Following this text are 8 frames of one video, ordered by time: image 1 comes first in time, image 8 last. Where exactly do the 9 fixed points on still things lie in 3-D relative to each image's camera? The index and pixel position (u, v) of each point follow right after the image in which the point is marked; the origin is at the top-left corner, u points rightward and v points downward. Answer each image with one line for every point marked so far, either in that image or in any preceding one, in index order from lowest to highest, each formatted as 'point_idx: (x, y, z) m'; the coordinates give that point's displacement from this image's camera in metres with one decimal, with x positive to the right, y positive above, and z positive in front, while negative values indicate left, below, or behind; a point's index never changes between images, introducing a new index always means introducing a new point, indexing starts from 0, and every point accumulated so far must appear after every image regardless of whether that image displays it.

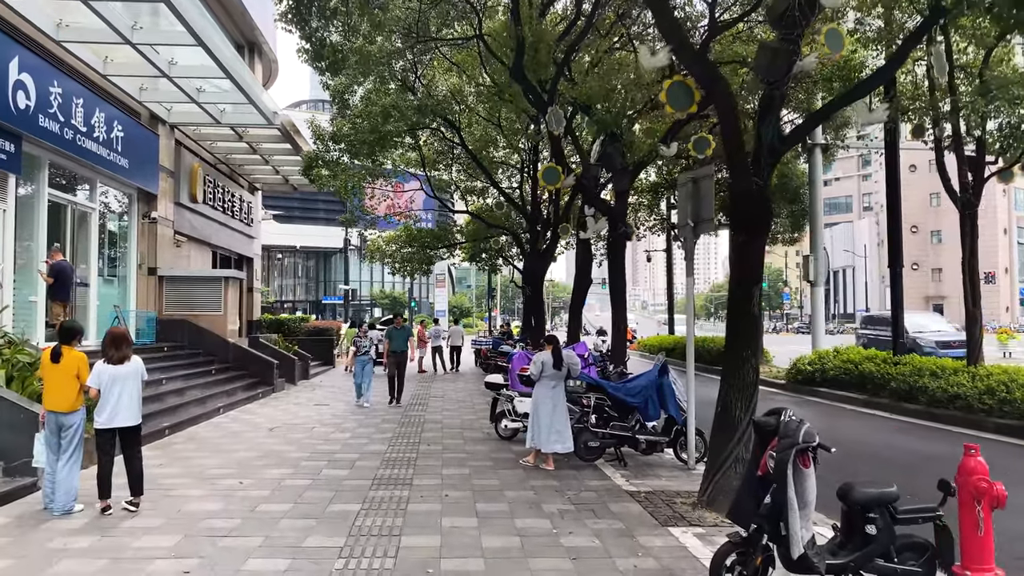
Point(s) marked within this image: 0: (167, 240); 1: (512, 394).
0: (-6.3, +0.9, +14.6) m
1: (0.0, -1.1, +8.5) m
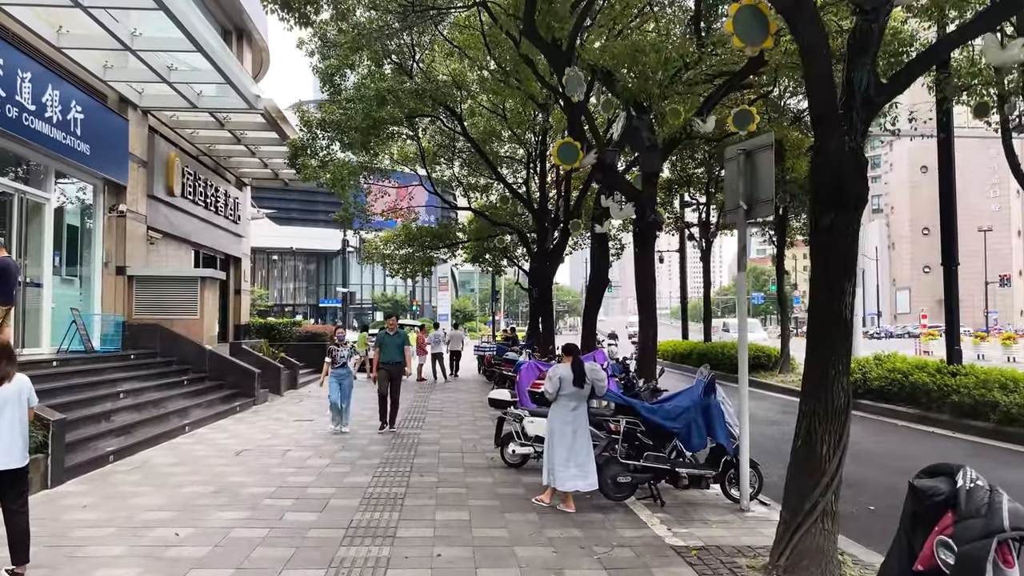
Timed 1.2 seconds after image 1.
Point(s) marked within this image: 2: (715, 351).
0: (-6.2, +0.8, +13.2) m
1: (+0.1, -1.1, +7.1) m
2: (+5.0, -1.5, +19.7) m
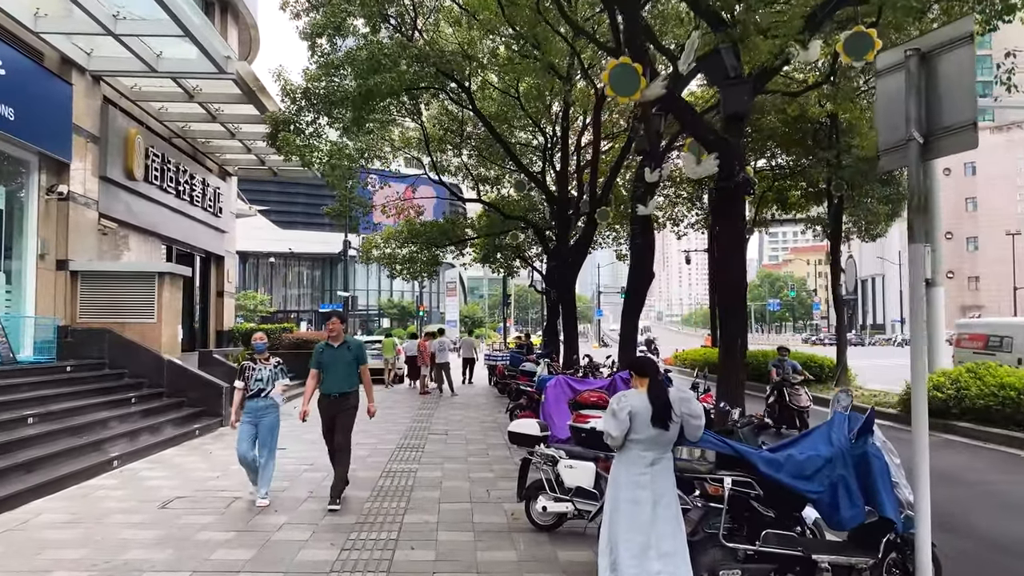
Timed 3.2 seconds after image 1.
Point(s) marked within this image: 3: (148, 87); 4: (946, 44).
0: (-5.9, +0.9, +11.1) m
1: (+0.3, -1.0, +4.9) m
2: (+5.3, -1.6, +17.5) m
3: (-5.6, +3.1, +12.2) m
4: (+2.0, +1.1, +3.7) m
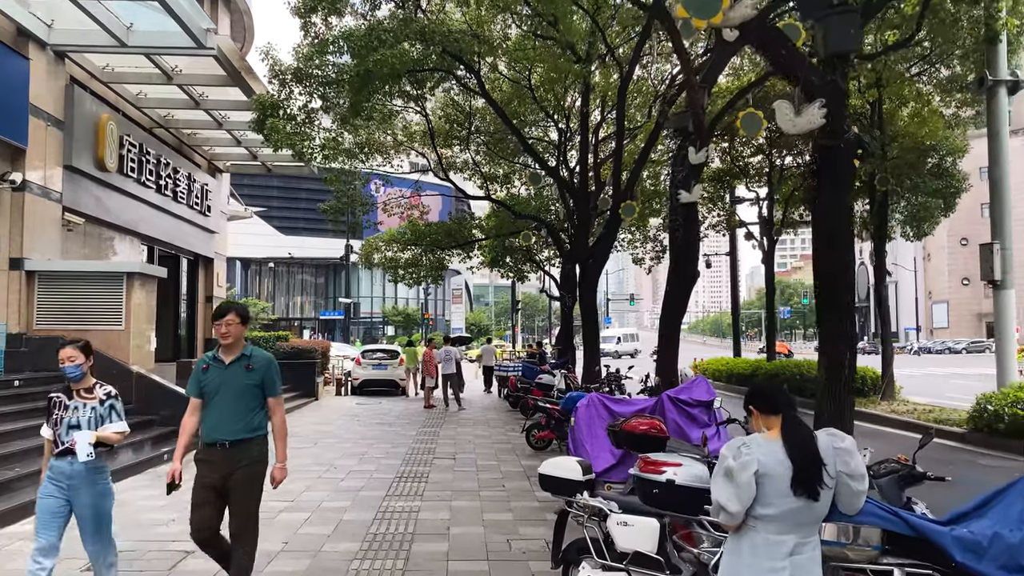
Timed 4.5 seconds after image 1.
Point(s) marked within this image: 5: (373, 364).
0: (-5.7, +0.8, +9.9) m
1: (+0.4, -1.0, +3.6) m
2: (+5.6, -1.7, +16.1) m
3: (-5.3, +3.0, +11.0) m
4: (+2.1, +1.2, +2.4) m
5: (-3.2, -1.7, +18.3) m
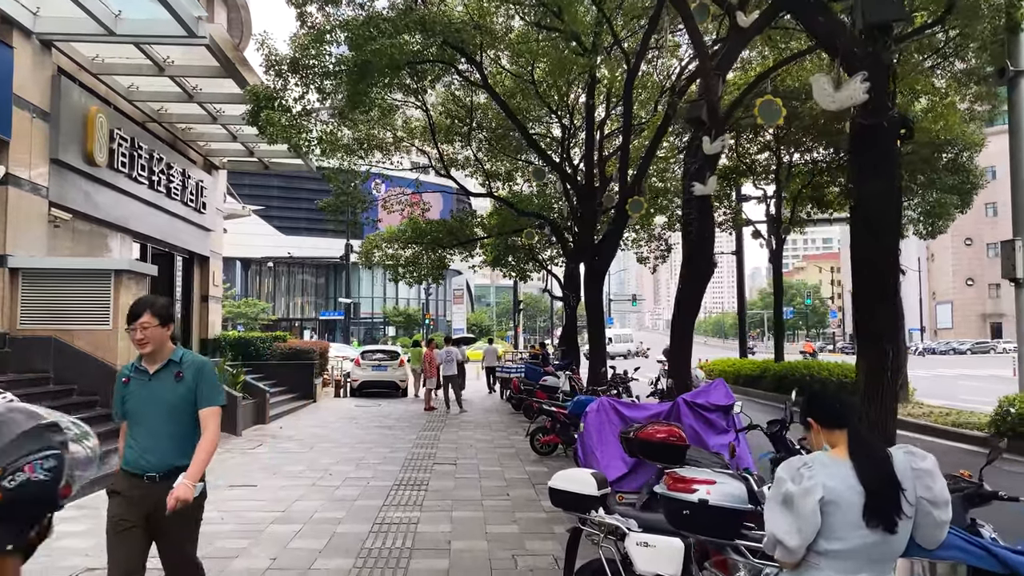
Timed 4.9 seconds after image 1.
0: (-5.7, +0.8, +9.5) m
1: (+0.5, -1.0, +3.2) m
2: (+5.6, -1.7, +15.7) m
3: (-5.3, +3.0, +10.6) m
4: (+2.2, +1.2, +2.0) m
5: (-3.1, -1.7, +17.9) m
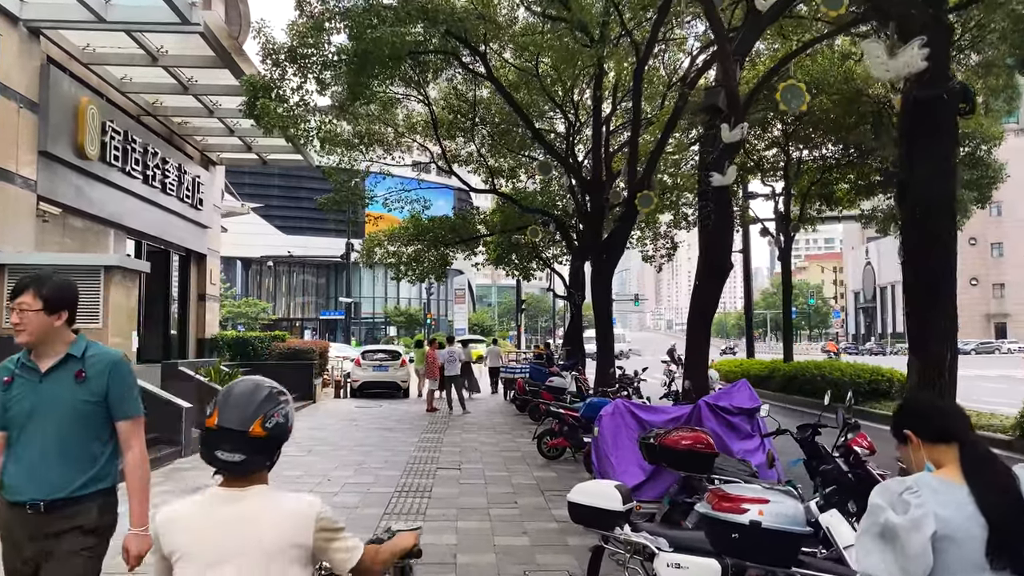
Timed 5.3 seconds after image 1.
0: (-5.6, +0.9, +9.2) m
1: (+0.5, -0.9, +2.9) m
2: (+5.7, -1.6, +15.4) m
3: (-5.2, +3.1, +10.3) m
4: (+2.2, +1.2, +1.6) m
5: (-3.0, -1.7, +17.6) m
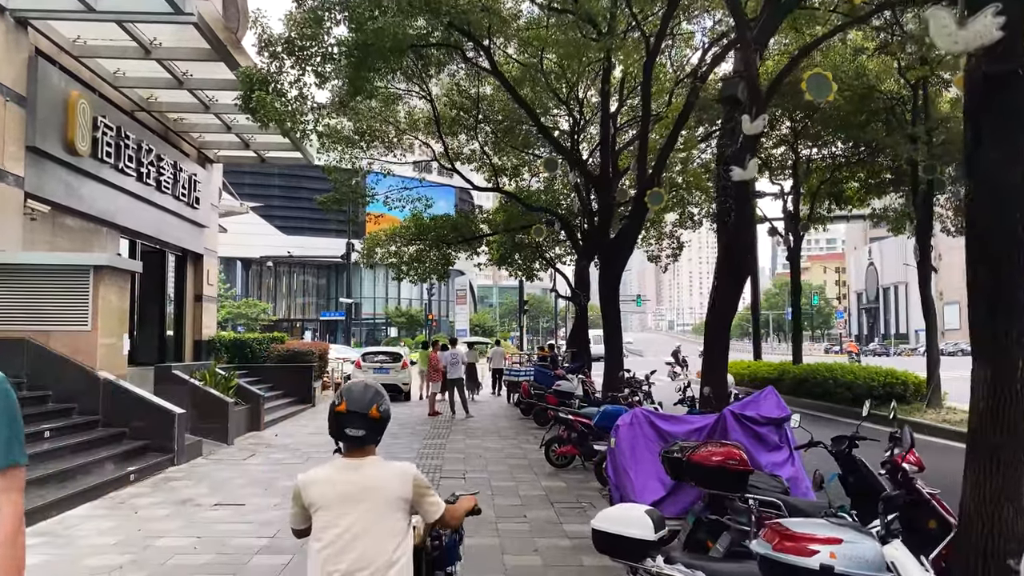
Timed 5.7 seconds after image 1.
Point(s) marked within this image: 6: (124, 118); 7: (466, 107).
0: (-5.5, +0.9, +8.8) m
1: (+0.6, -0.9, +2.5) m
2: (+5.8, -1.6, +15.0) m
3: (-5.2, +3.1, +9.9) m
4: (+2.3, +1.2, +1.2) m
5: (-3.0, -1.7, +17.2) m
6: (-5.6, +2.5, +11.6) m
7: (-0.9, +3.5, +15.3) m
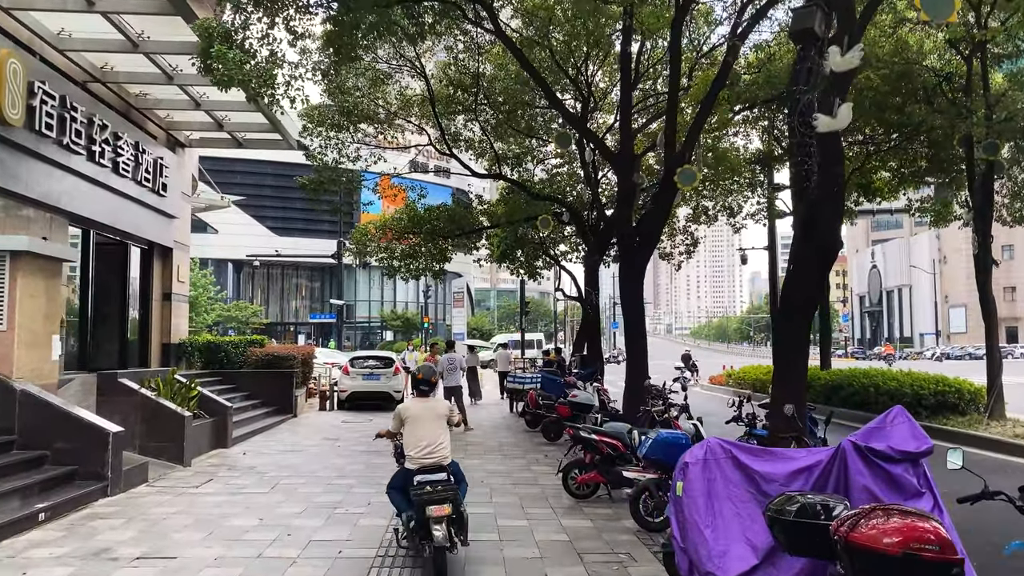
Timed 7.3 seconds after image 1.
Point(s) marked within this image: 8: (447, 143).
0: (-5.5, +0.9, +7.3) m
1: (+0.7, -0.8, +1.0) m
2: (+5.8, -1.6, +13.5) m
3: (-5.1, +3.1, +8.4) m
4: (+2.4, +1.3, -0.2) m
5: (-2.9, -1.7, +15.7) m
6: (-5.5, +2.5, +10.1) m
7: (-0.8, +3.5, +13.8) m
8: (-1.2, +2.6, +14.4) m
